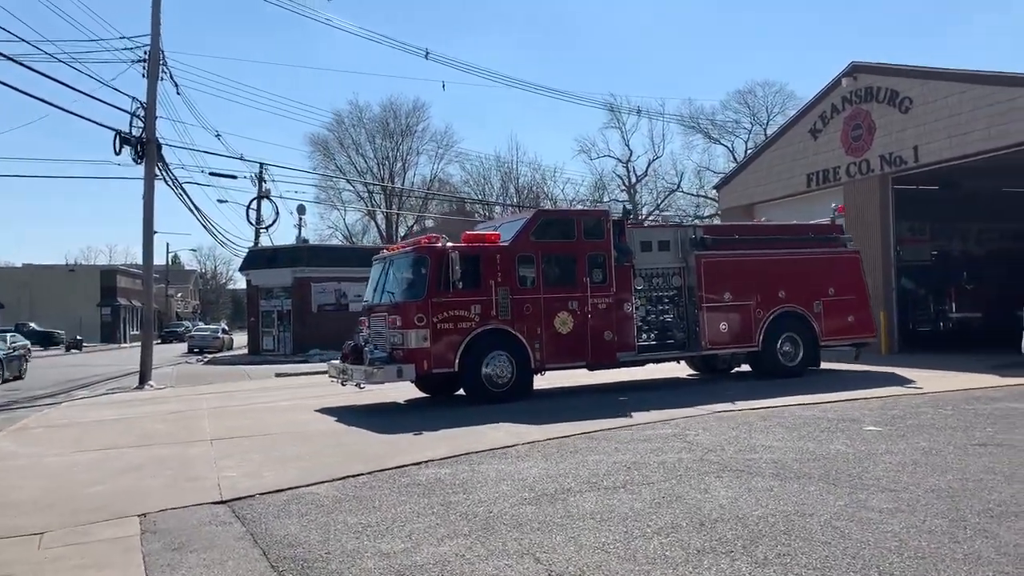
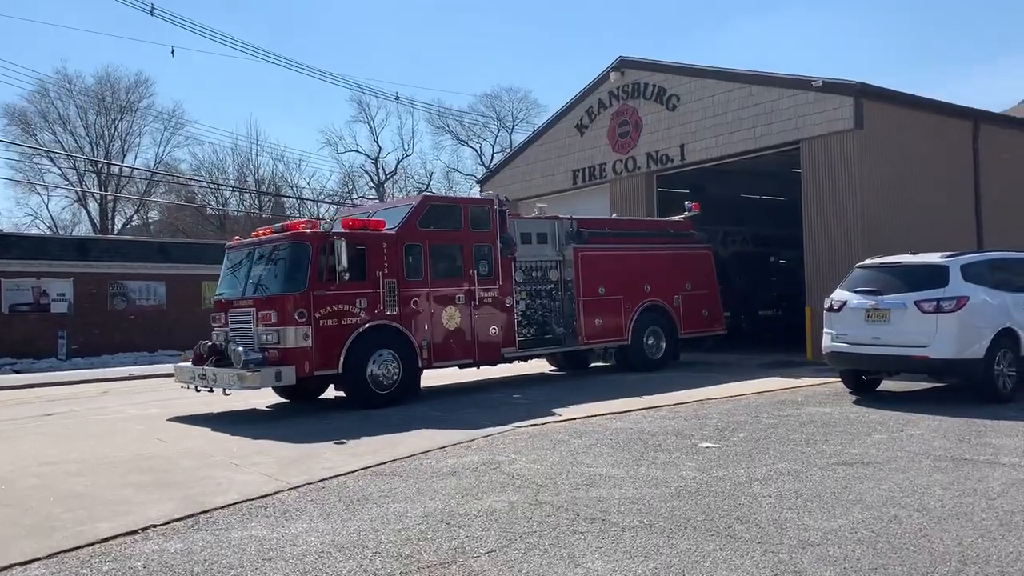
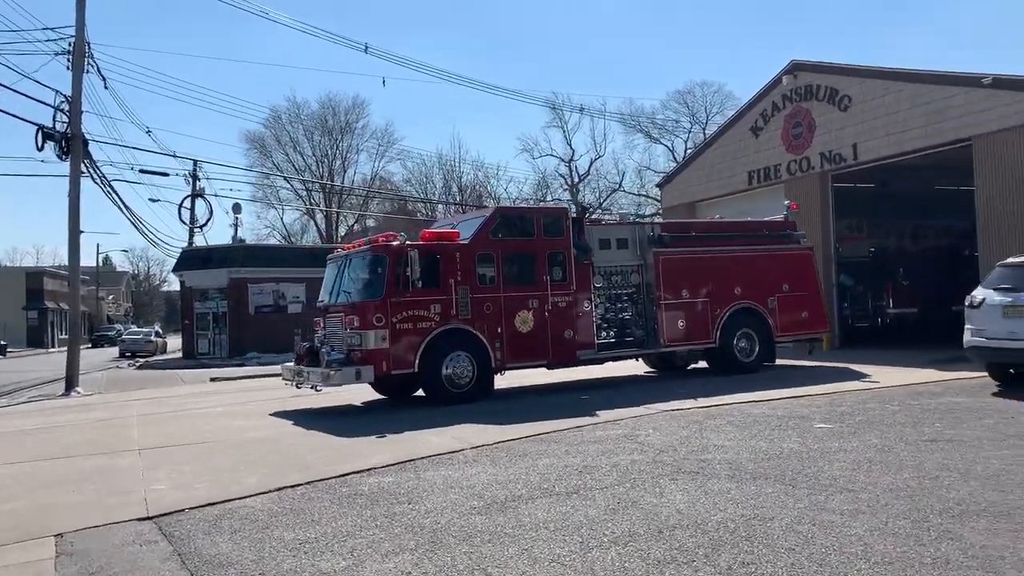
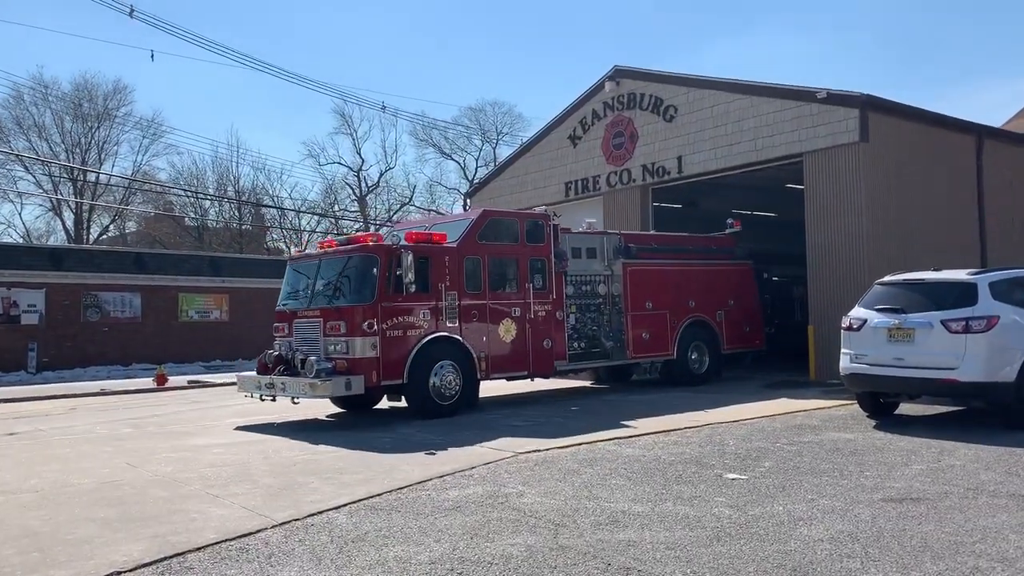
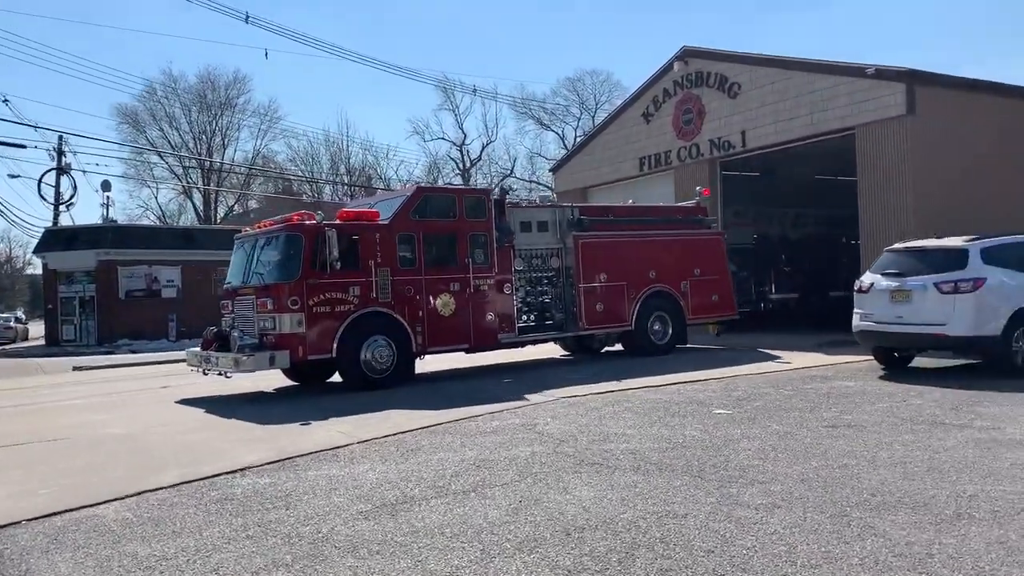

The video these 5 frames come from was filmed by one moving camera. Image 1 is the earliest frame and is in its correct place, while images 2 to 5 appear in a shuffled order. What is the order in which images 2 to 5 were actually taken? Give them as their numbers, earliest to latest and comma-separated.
3, 5, 2, 4
